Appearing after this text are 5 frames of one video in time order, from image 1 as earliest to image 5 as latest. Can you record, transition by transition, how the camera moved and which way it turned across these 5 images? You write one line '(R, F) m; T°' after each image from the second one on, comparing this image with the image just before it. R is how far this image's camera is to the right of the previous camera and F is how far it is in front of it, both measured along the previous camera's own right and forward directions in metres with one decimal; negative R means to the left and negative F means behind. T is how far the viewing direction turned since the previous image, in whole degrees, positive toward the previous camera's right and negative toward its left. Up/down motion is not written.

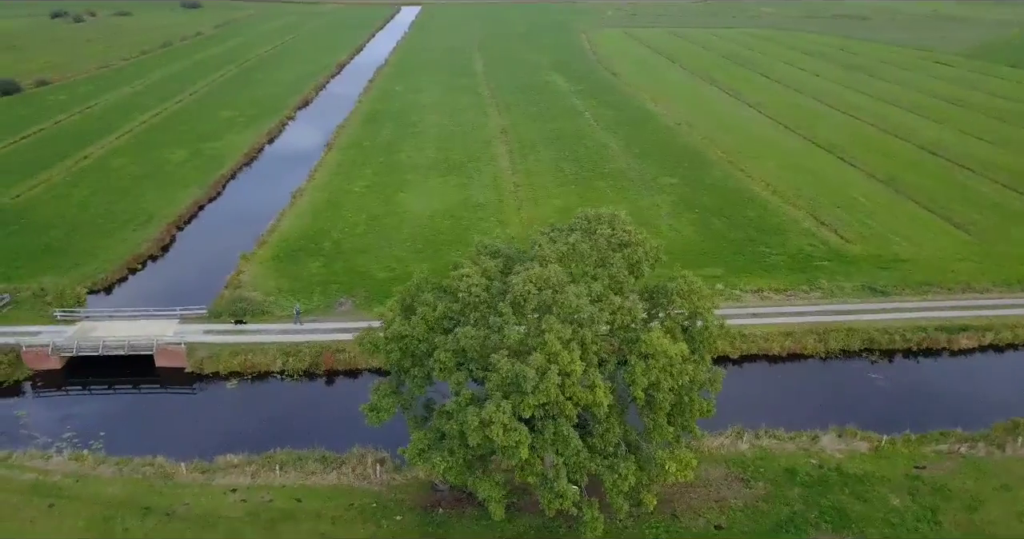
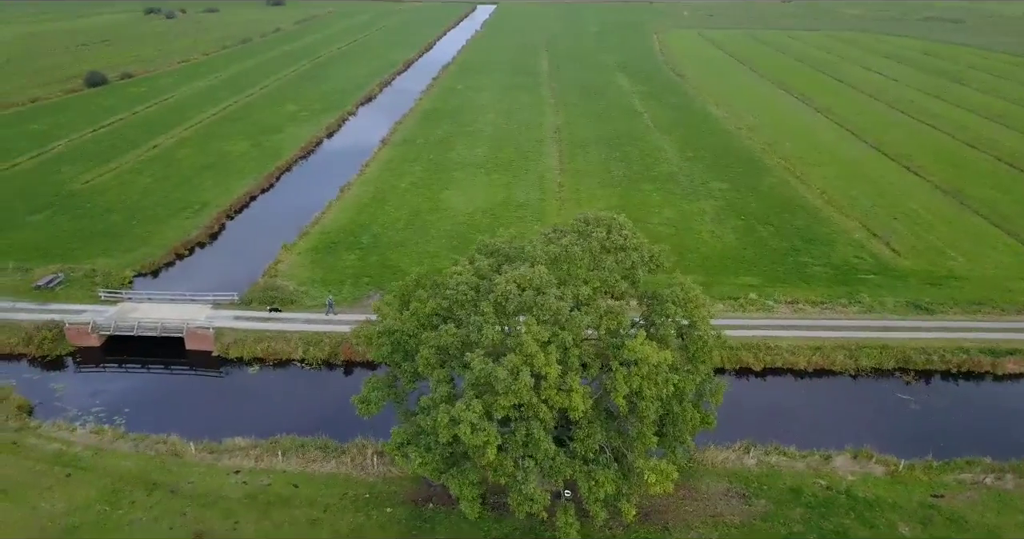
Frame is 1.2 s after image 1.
(+2.8, +0.2) m; -6°
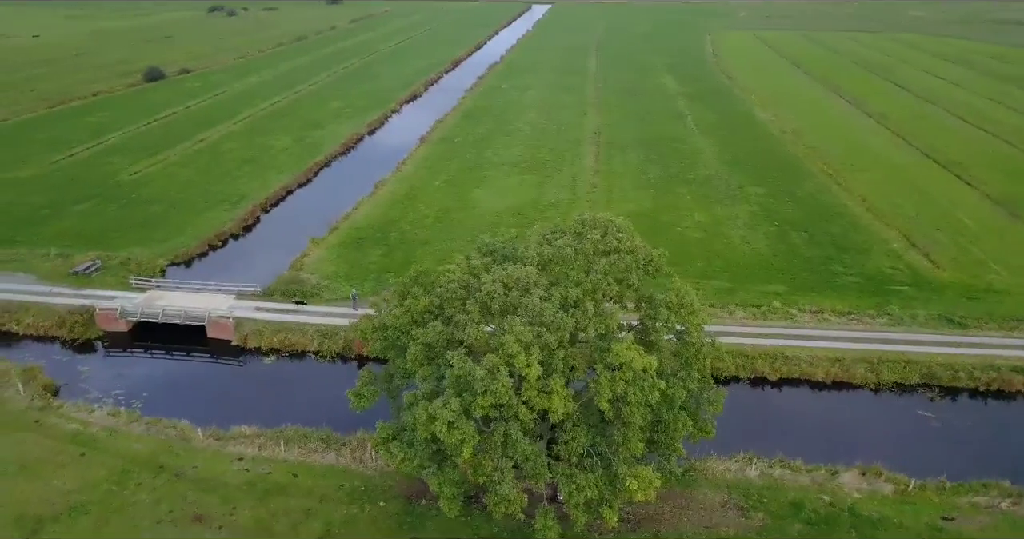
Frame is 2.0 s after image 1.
(+2.0, +0.1) m; -4°
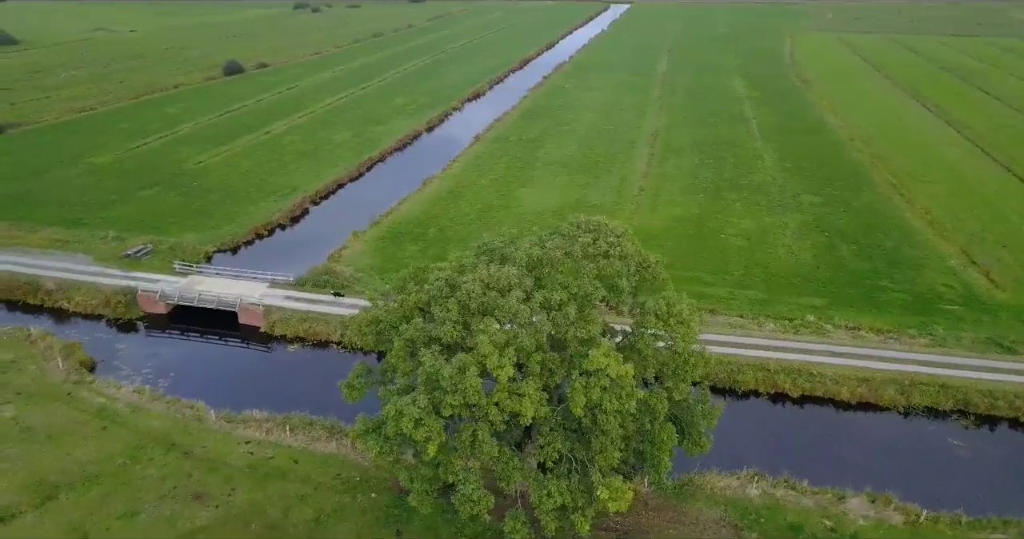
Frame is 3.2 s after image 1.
(+2.9, +0.3) m; -6°
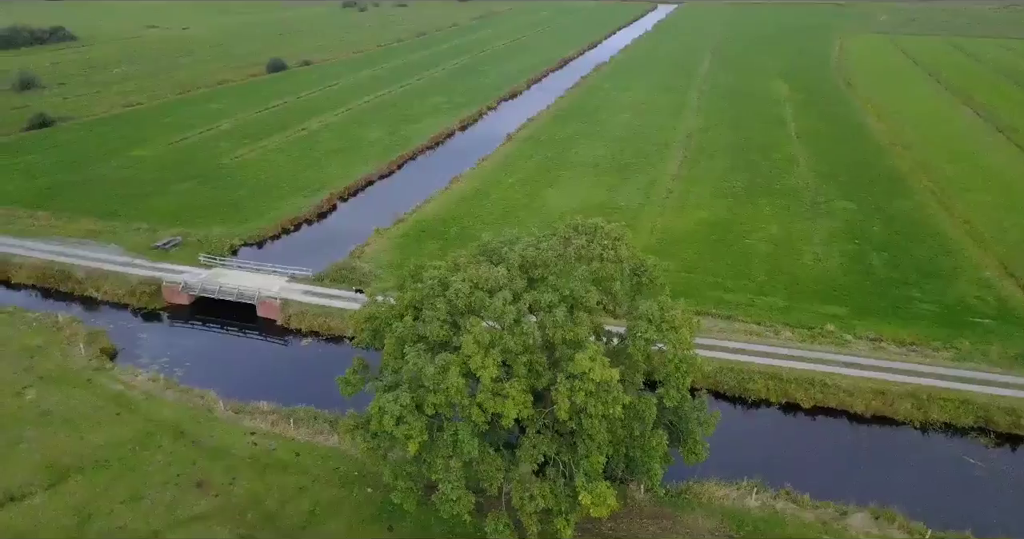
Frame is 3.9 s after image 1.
(+1.7, +0.1) m; -3°
